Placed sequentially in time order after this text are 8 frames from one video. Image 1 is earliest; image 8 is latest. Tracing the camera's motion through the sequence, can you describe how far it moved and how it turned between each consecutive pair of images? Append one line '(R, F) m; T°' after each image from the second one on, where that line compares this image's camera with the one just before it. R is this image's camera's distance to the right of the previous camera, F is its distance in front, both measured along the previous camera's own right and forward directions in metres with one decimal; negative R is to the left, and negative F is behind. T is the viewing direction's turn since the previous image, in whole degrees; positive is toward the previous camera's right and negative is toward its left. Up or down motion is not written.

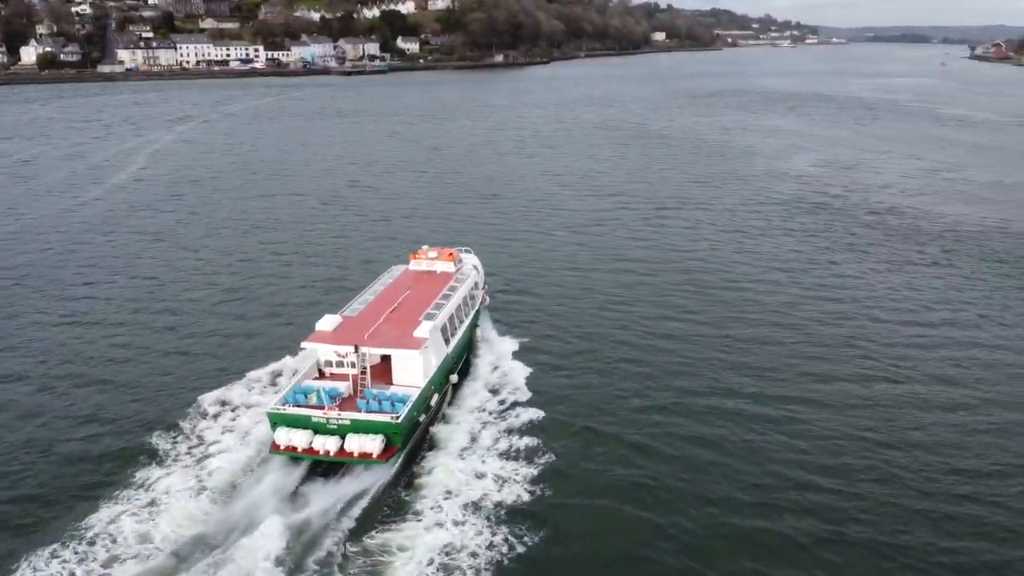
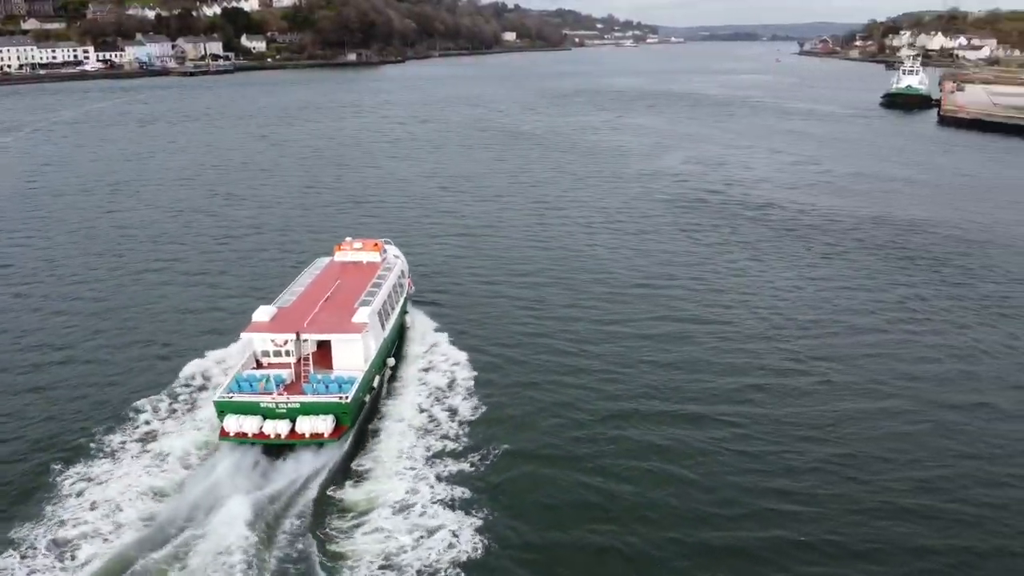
(-1.2, +2.1) m; +9°
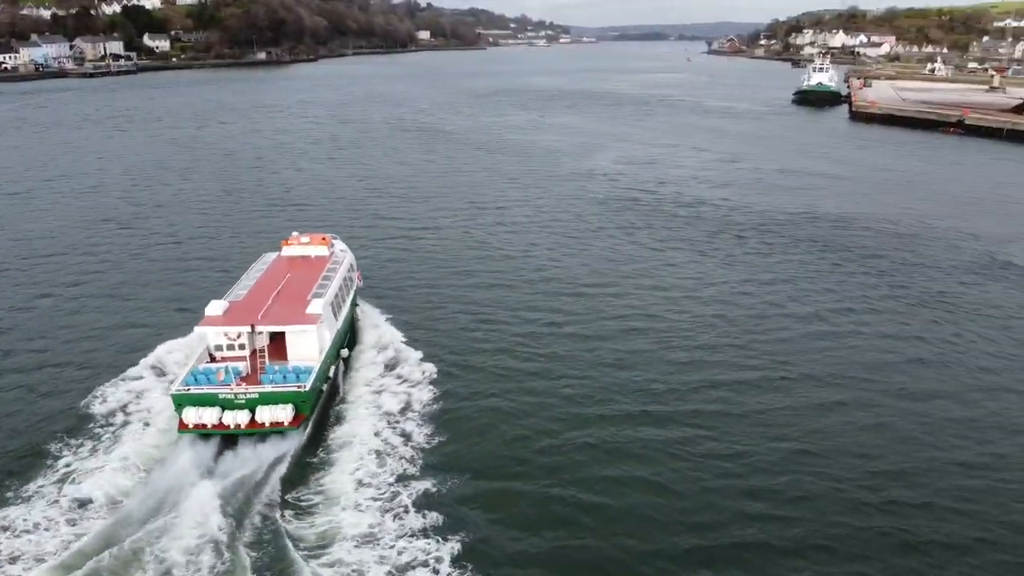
(-0.8, +1.1) m; +5°
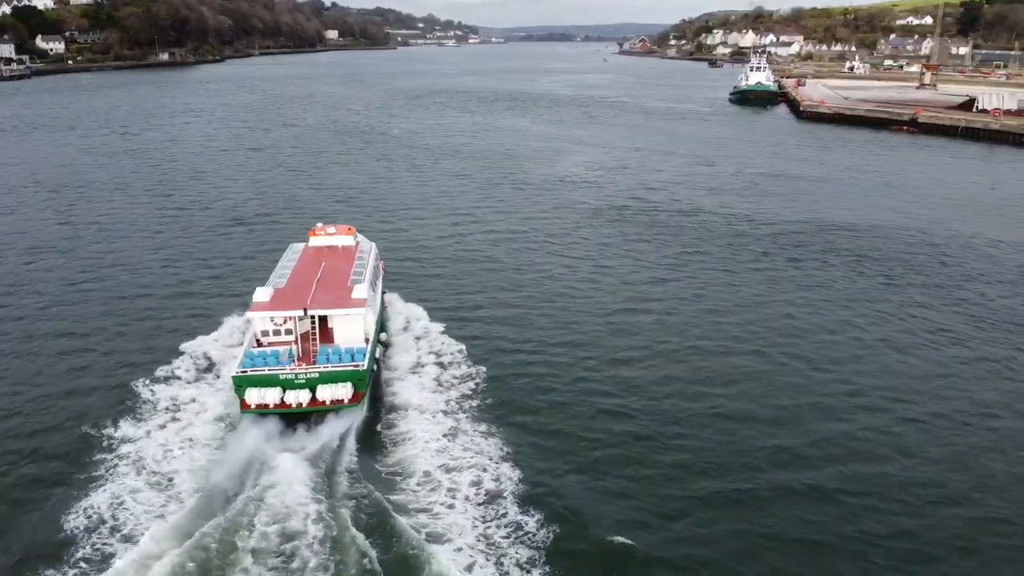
(-3.7, +3.8) m; +6°
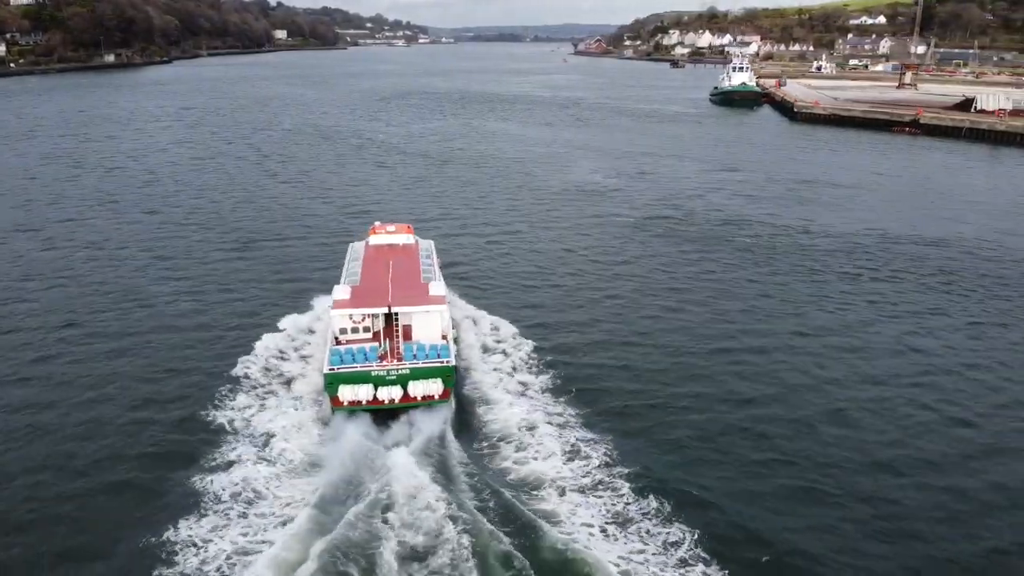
(-3.9, +3.4) m; +3°
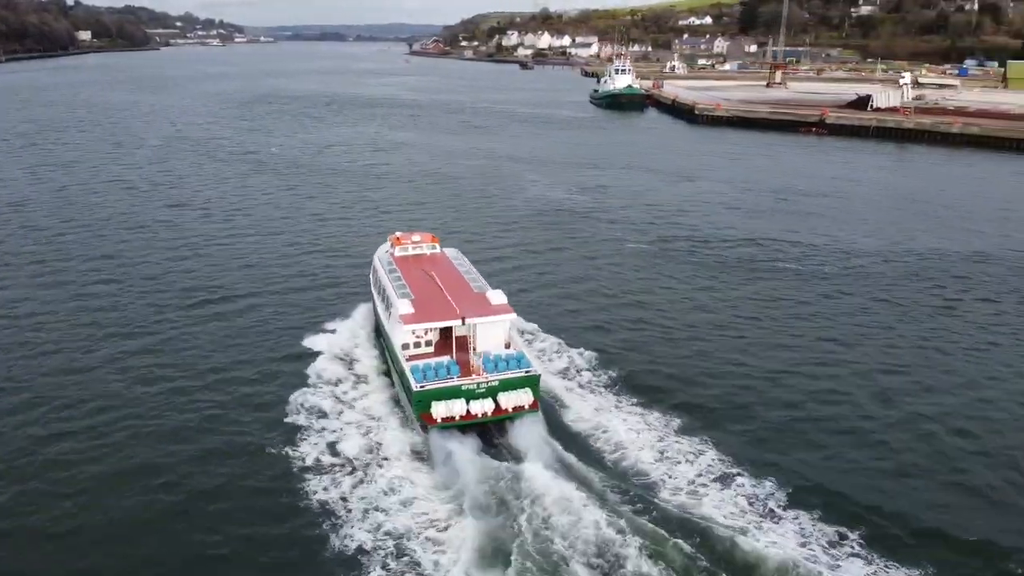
(-6.7, +6.1) m; +11°
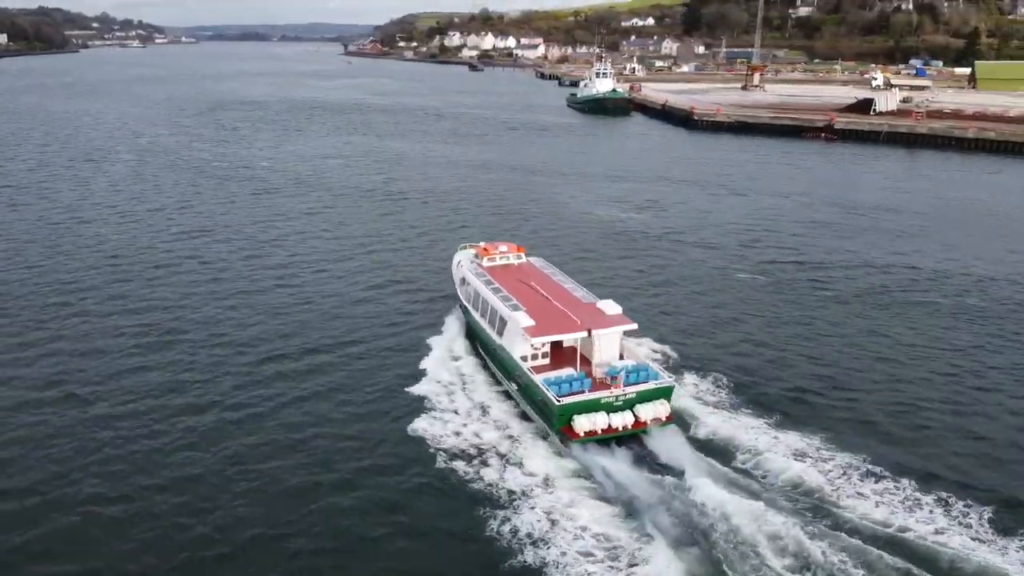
(-6.1, +4.2) m; +4°
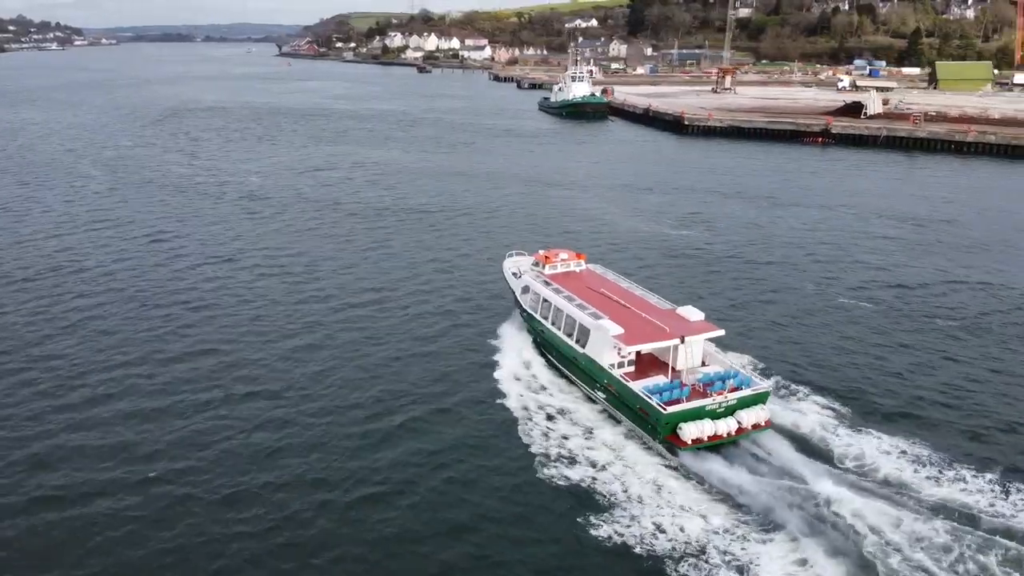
(-5.2, +3.0) m; +4°
